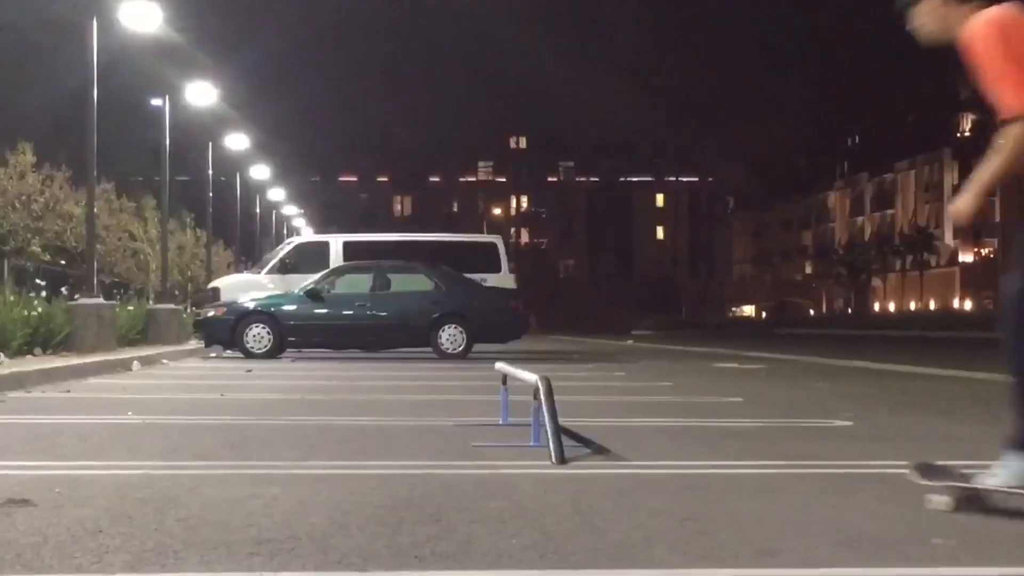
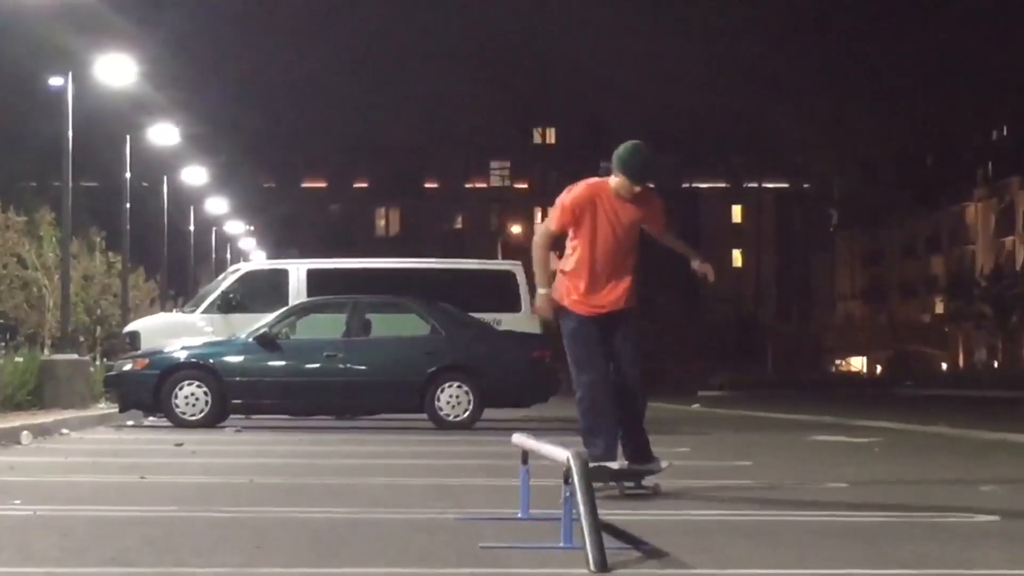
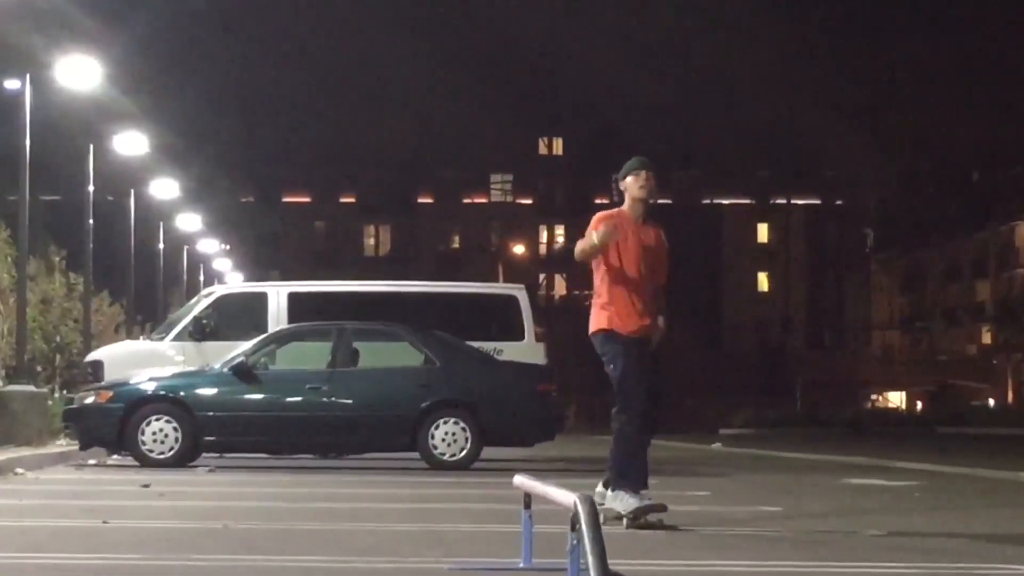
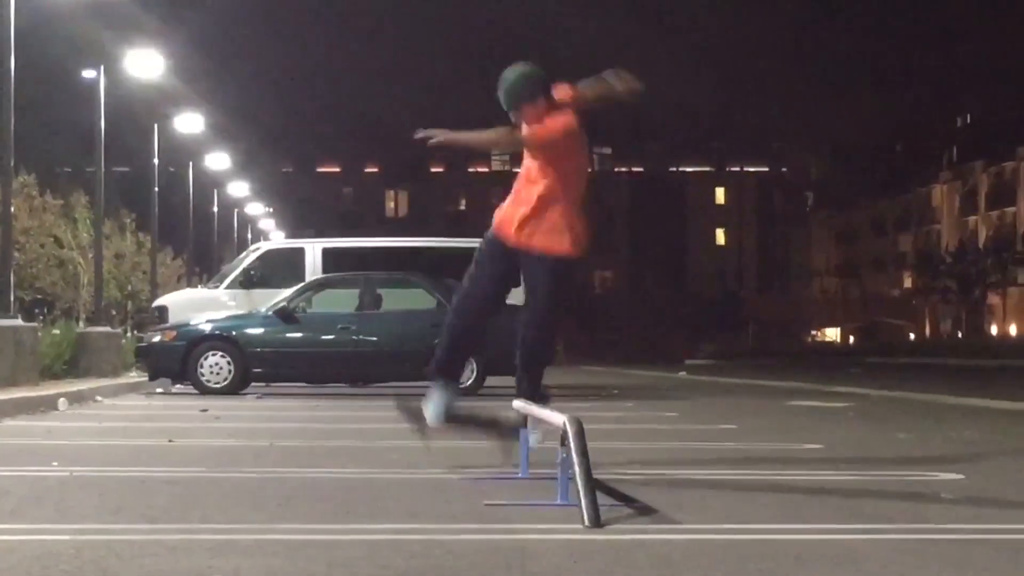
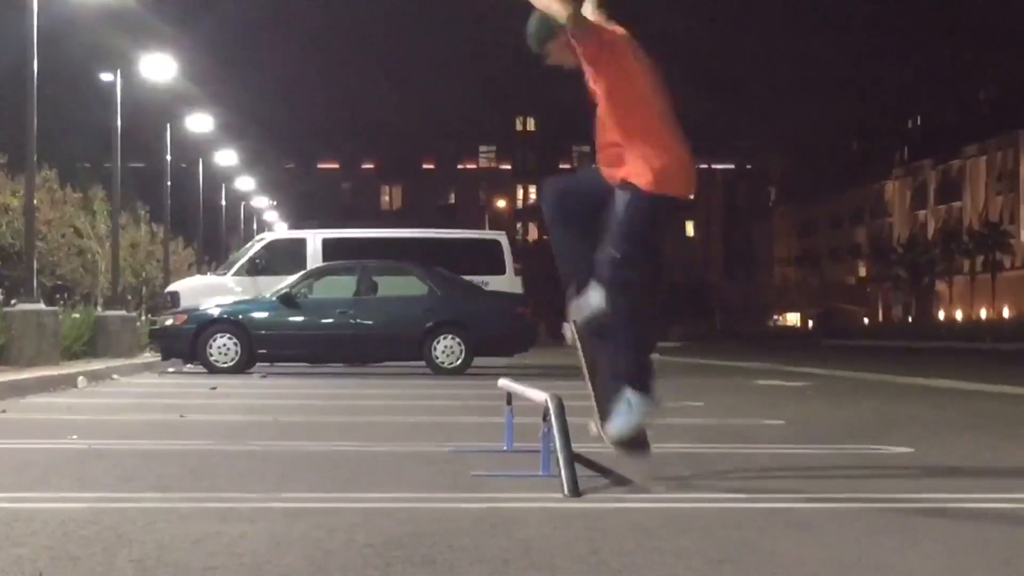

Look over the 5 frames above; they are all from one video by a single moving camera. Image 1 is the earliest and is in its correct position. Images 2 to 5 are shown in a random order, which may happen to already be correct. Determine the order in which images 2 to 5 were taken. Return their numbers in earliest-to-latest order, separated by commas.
5, 4, 2, 3
